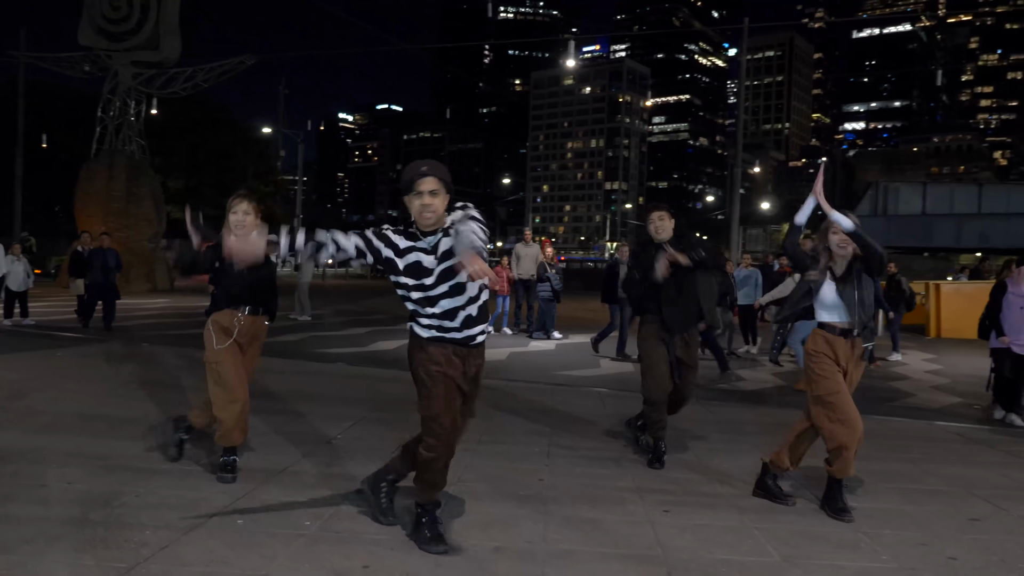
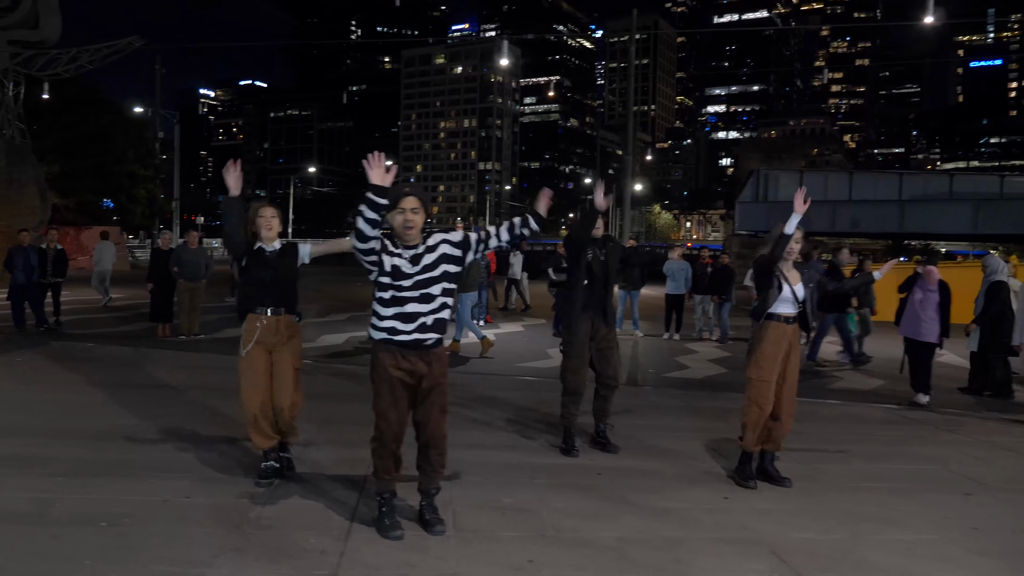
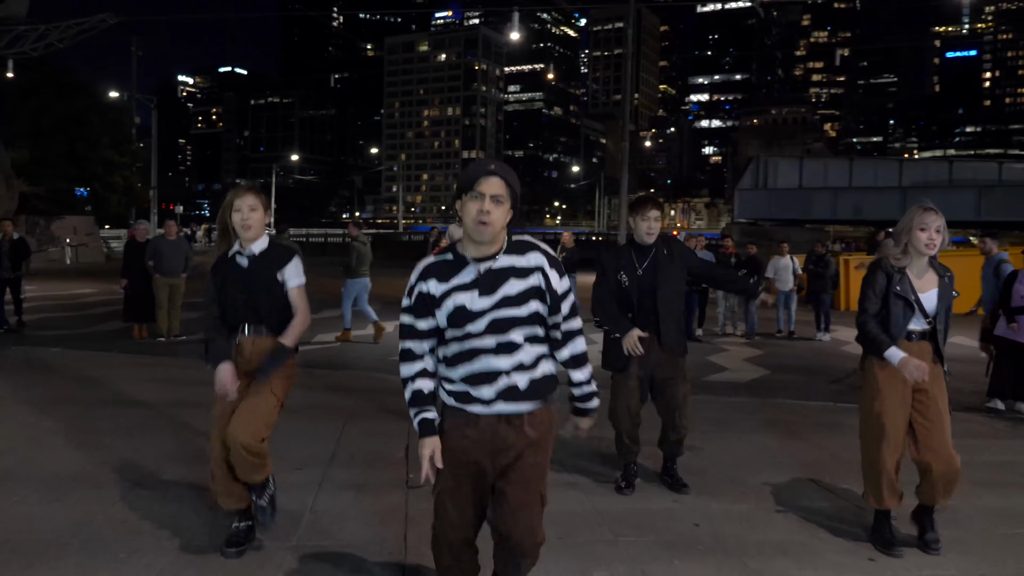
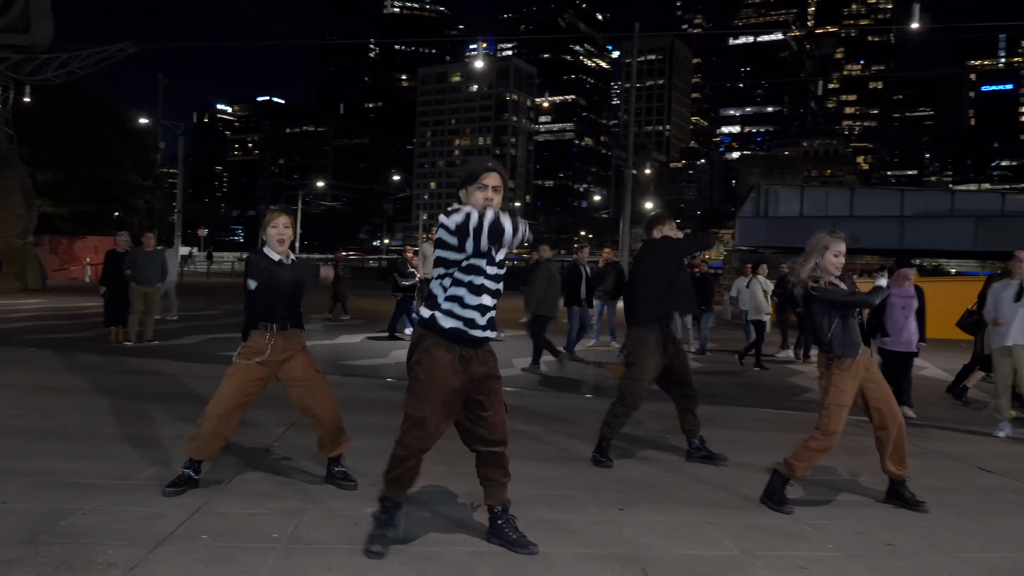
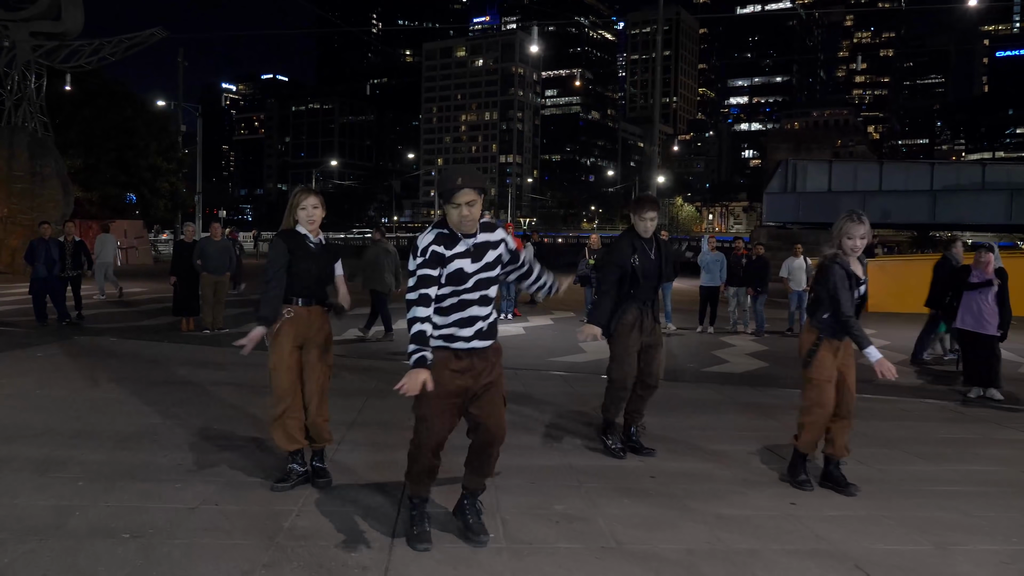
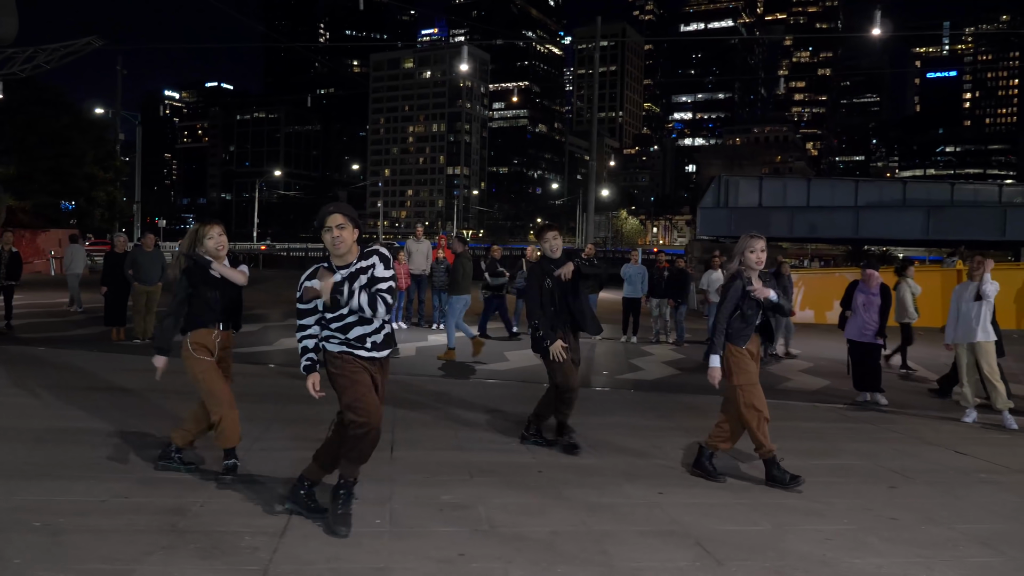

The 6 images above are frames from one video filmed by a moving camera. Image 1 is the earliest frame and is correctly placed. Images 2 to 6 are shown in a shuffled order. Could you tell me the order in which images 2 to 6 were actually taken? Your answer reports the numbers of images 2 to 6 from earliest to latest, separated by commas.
4, 6, 2, 5, 3
